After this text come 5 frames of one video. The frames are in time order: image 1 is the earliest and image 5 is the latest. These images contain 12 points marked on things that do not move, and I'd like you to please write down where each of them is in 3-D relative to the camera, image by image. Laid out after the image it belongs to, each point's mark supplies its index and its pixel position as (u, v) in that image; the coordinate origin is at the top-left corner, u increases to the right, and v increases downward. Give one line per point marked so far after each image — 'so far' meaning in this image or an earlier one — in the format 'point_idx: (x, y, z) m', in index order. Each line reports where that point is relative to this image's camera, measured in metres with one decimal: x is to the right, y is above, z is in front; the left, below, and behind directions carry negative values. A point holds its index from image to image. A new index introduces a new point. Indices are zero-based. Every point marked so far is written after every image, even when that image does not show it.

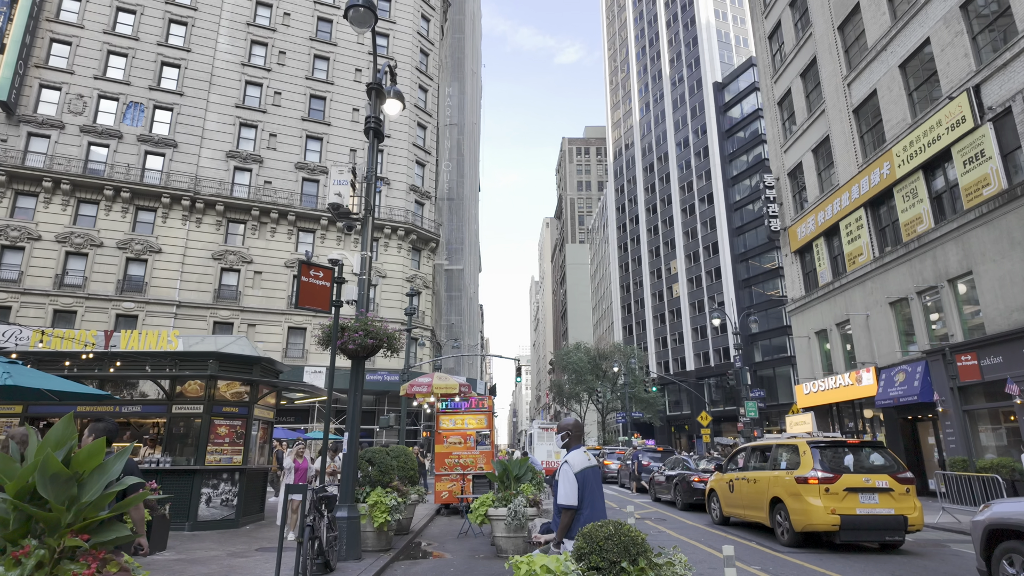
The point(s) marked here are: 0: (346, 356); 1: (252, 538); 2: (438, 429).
0: (-2.6, -1.1, +9.1) m
1: (-4.7, -4.5, +10.6) m
2: (-2.0, -3.9, +16.0) m
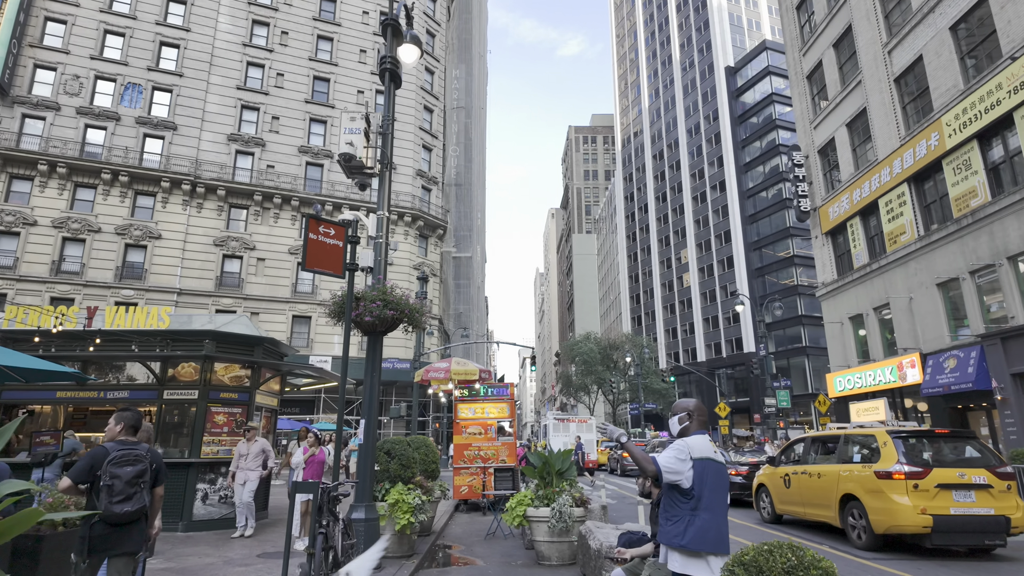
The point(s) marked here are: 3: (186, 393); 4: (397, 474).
0: (-2.0, -0.6, +7.8) m
1: (-4.1, -4.0, +9.3) m
2: (-1.4, -3.3, +14.7) m
3: (-5.7, -1.8, +10.2) m
4: (-1.7, -2.8, +8.6) m
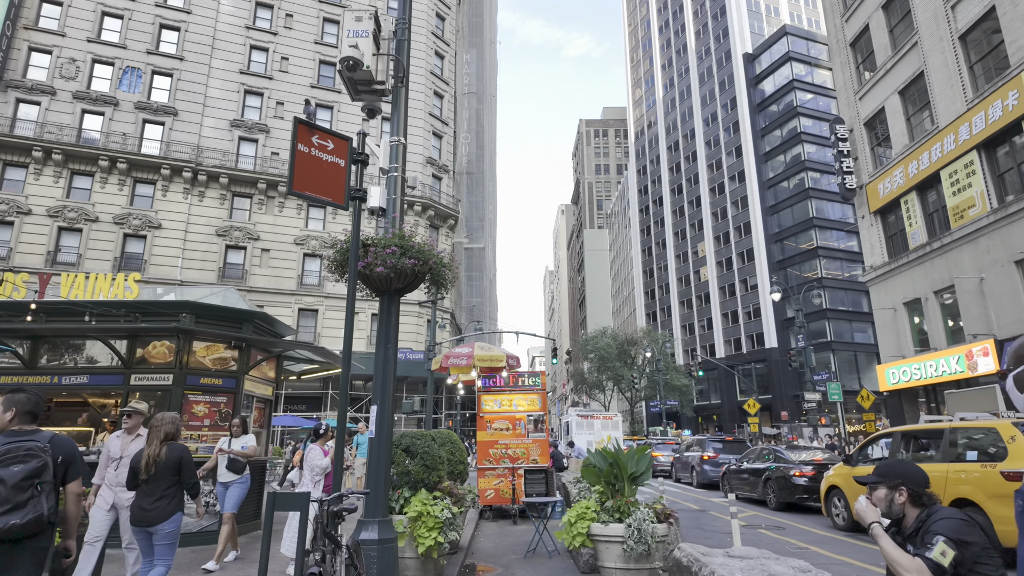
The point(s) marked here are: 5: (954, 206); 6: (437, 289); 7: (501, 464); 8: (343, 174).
0: (-1.4, 0.0, +5.9) m
1: (-3.5, -3.5, +7.4) m
2: (-0.7, -2.7, +12.8) m
3: (-5.1, -1.3, +8.4) m
4: (-1.1, -2.2, +6.7) m
5: (+14.6, +2.7, +19.4) m
6: (-0.9, 0.0, +6.6) m
7: (-0.2, -3.7, +12.5) m
8: (-1.5, +1.0, +5.3) m
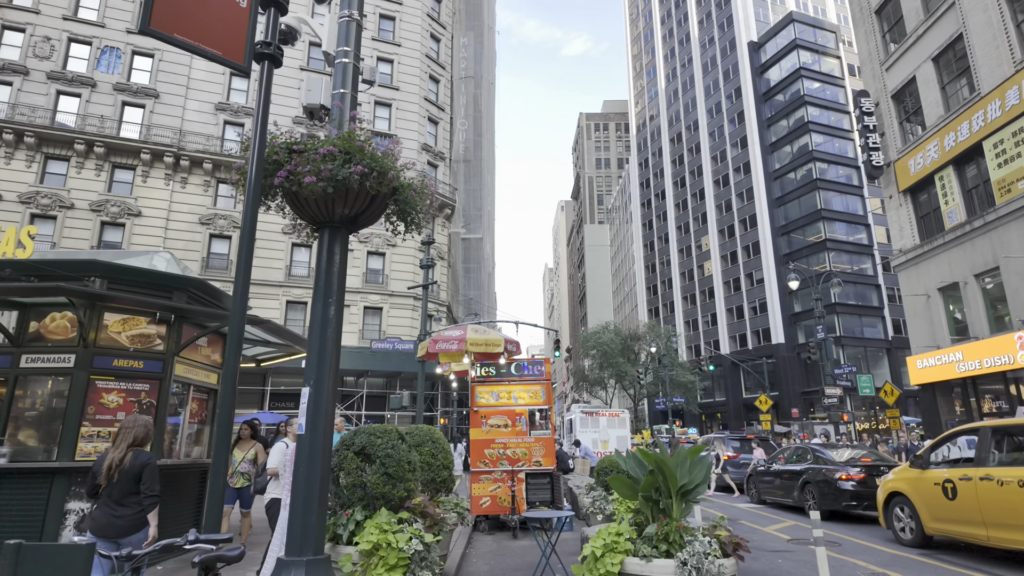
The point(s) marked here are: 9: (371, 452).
0: (-1.4, +0.5, +4.0) m
1: (-3.5, -3.0, +5.6) m
2: (-0.7, -2.2, +11.0) m
3: (-5.1, -0.8, +6.6) m
4: (-1.1, -1.7, +4.9) m
5: (+14.6, +3.2, +17.5) m
6: (-0.9, +0.5, +4.8) m
7: (-0.2, -3.2, +10.7) m
8: (-1.5, +1.5, +3.4) m
9: (-1.2, -1.4, +5.1) m
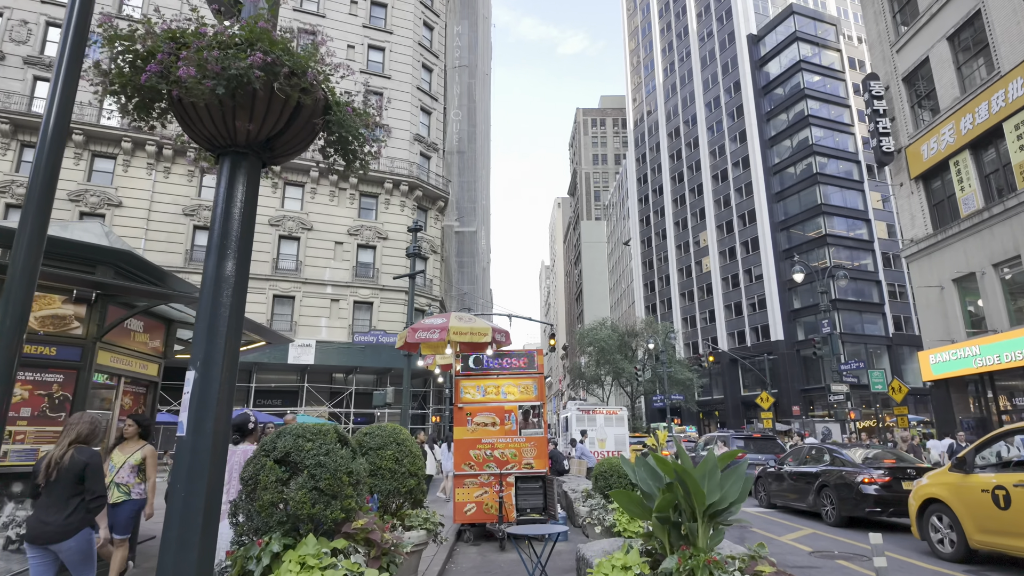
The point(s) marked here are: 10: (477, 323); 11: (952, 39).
0: (-1.6, +0.7, +3.0) m
1: (-3.6, -2.7, +4.5) m
2: (-0.9, -1.9, +9.9) m
3: (-5.3, -0.5, +5.5) m
4: (-1.2, -1.4, +3.8) m
5: (+14.4, +3.5, +16.5) m
6: (-1.0, +0.7, +3.7) m
7: (-0.4, -3.0, +9.6) m
8: (-1.7, +1.7, +2.3) m
9: (-1.4, -1.2, +4.0) m
10: (-0.7, -0.8, +11.2) m
11: (+14.6, +8.3, +19.4) m
